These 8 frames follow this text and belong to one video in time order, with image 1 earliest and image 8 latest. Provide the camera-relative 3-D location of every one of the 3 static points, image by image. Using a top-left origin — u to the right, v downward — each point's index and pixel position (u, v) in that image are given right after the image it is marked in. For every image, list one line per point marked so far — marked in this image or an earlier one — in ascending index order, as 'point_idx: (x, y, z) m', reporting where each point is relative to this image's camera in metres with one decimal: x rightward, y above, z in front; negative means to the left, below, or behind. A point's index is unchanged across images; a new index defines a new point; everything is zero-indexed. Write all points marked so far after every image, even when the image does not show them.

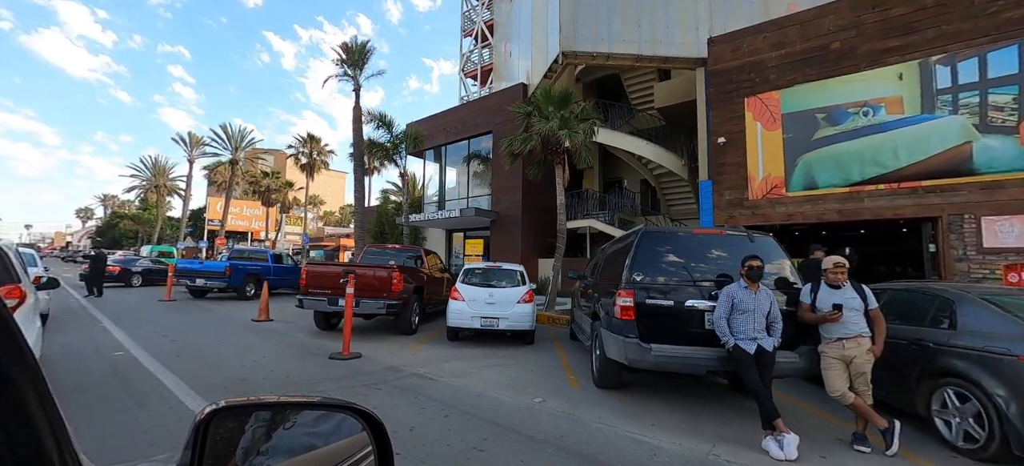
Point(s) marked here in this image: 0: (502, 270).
0: (-0.3, -0.9, +9.0) m
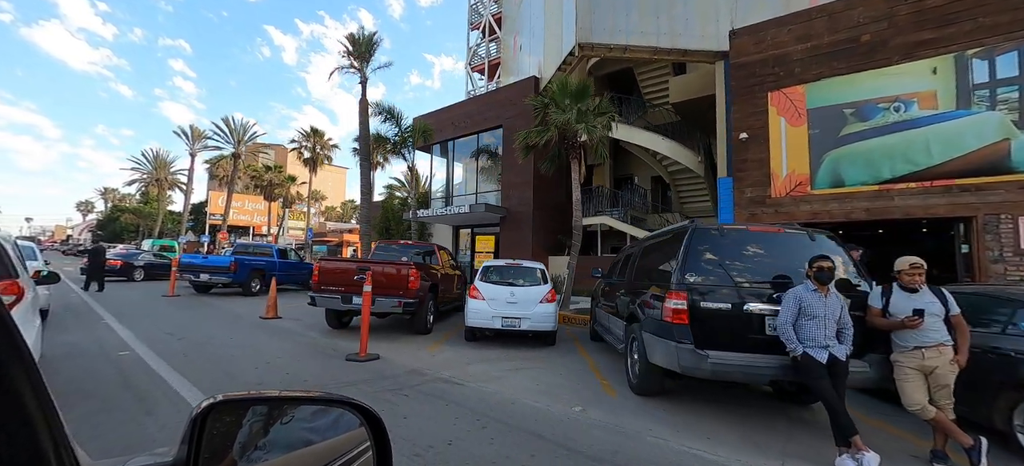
0: (+0.3, -0.8, +8.6) m
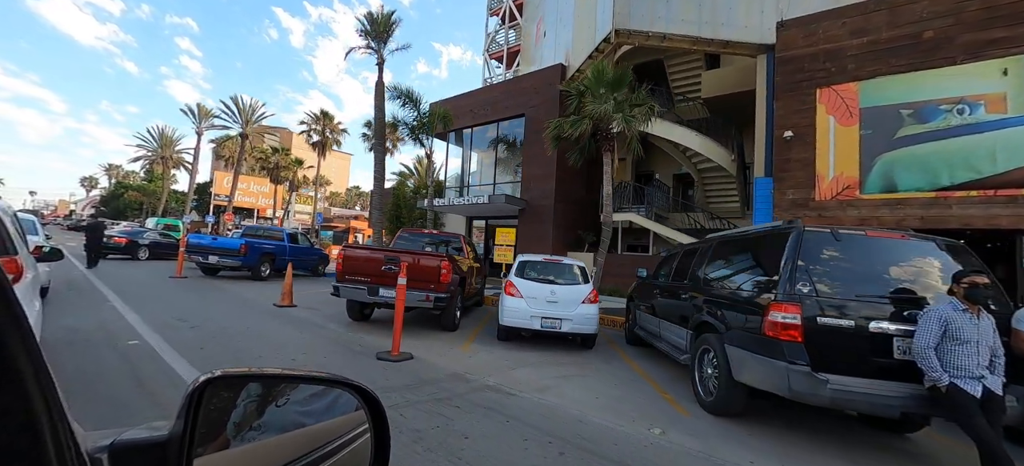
0: (+1.1, -0.7, +8.0) m
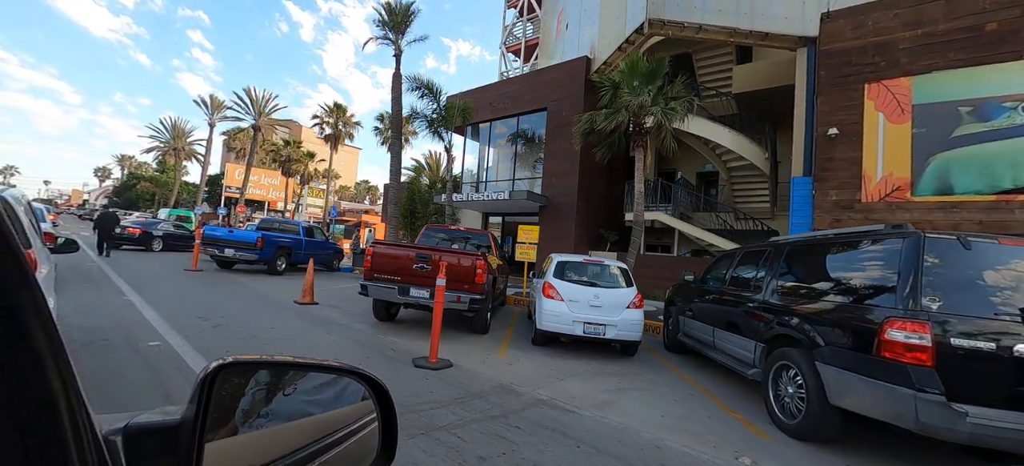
0: (+1.9, -0.7, +7.5) m
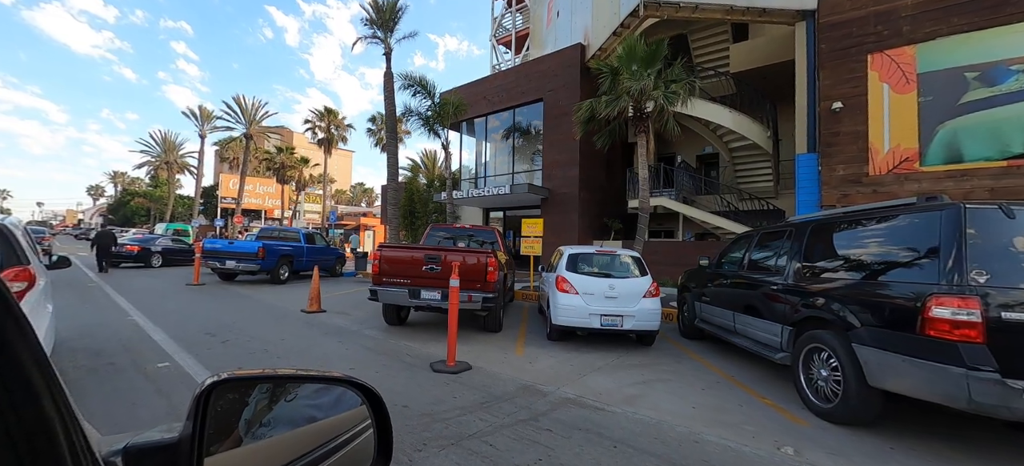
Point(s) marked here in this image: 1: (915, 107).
0: (+2.1, -0.5, +7.3) m
1: (+12.0, +3.8, +10.7) m
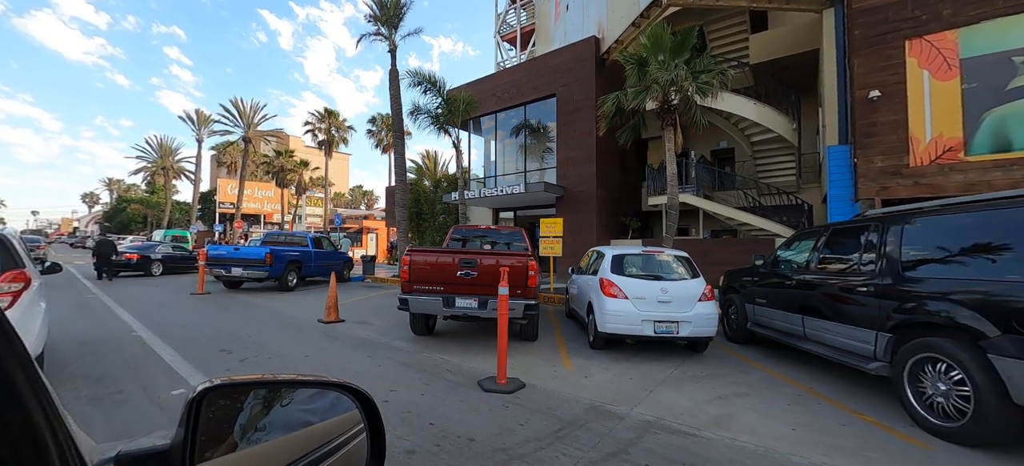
0: (+2.9, -0.4, +6.8) m
1: (+12.7, +4.0, +10.1) m
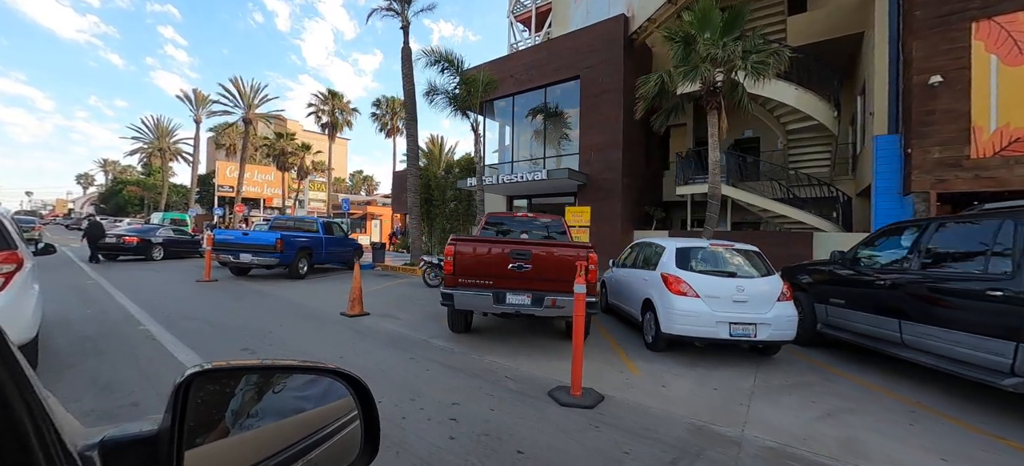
0: (+3.8, -0.3, +6.1) m
1: (+13.7, +4.1, +9.4) m
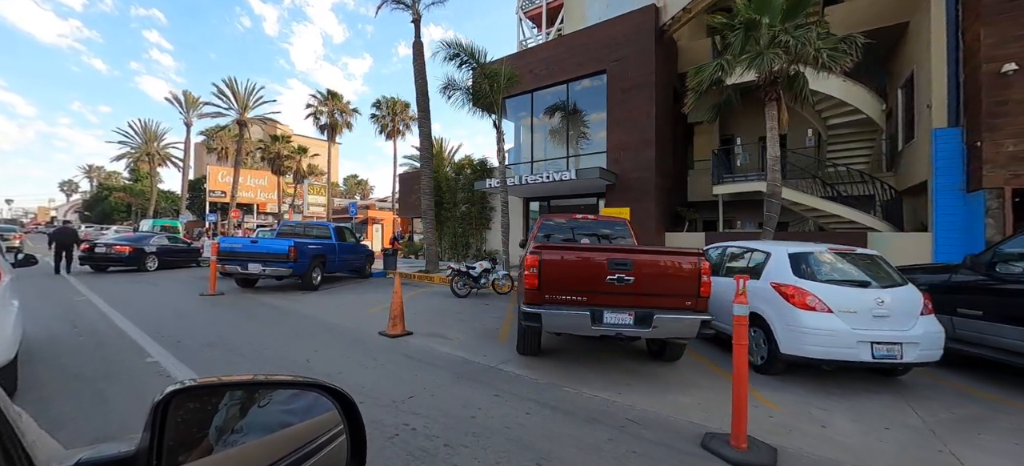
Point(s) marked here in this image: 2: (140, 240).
0: (+5.0, -0.3, +5.2) m
1: (+14.8, +4.1, +8.8) m
2: (-16.4, -0.3, +15.8) m
